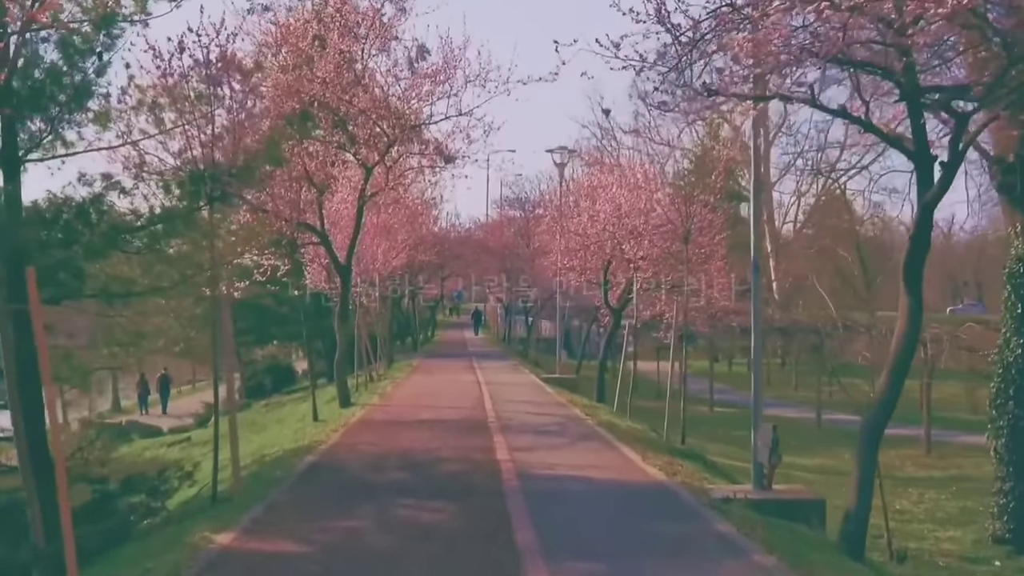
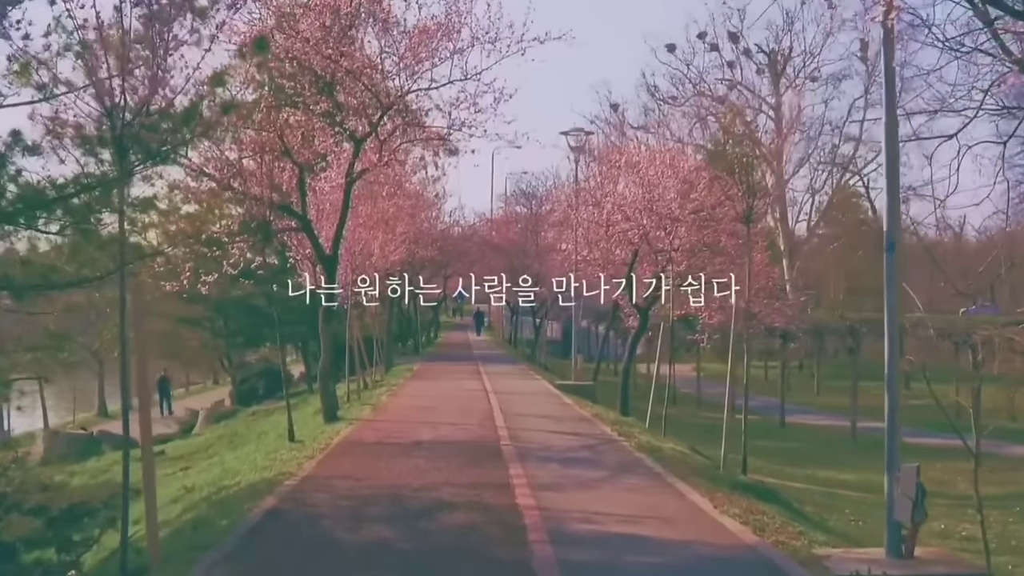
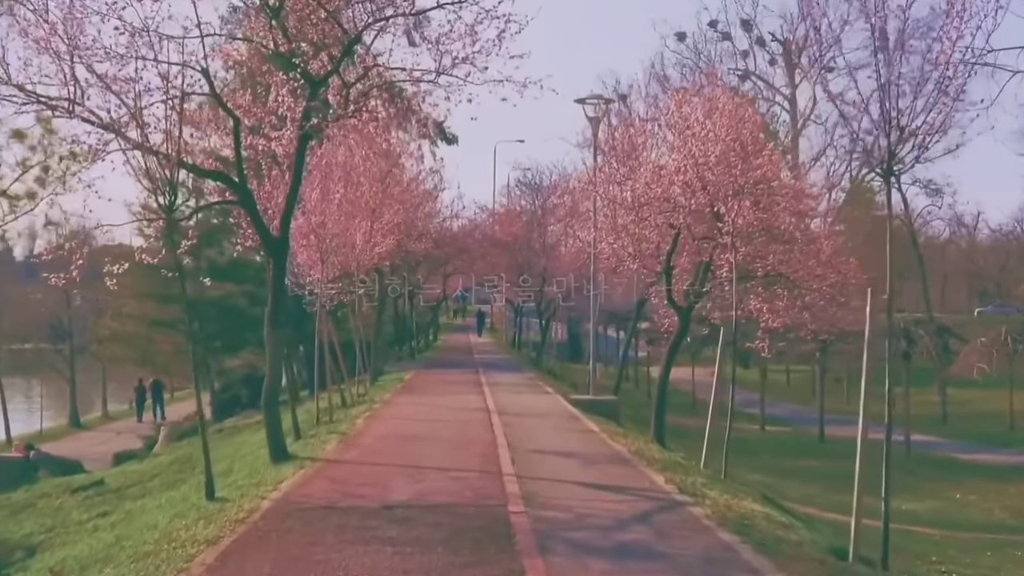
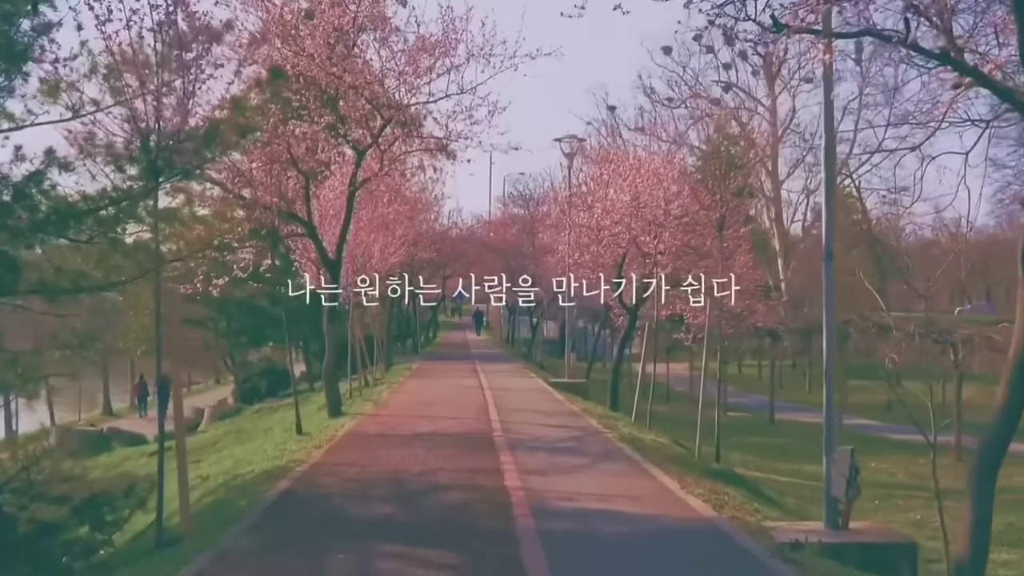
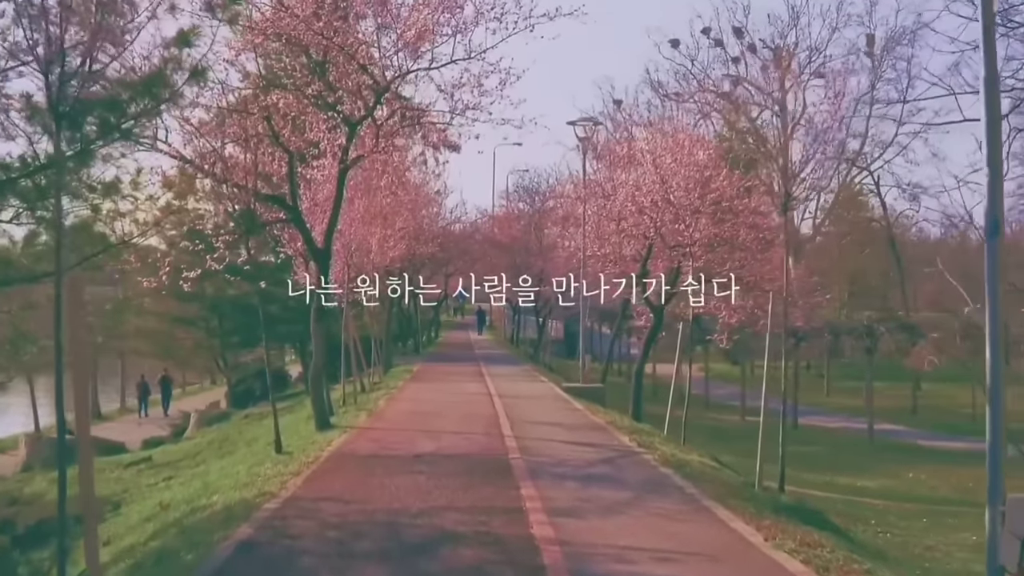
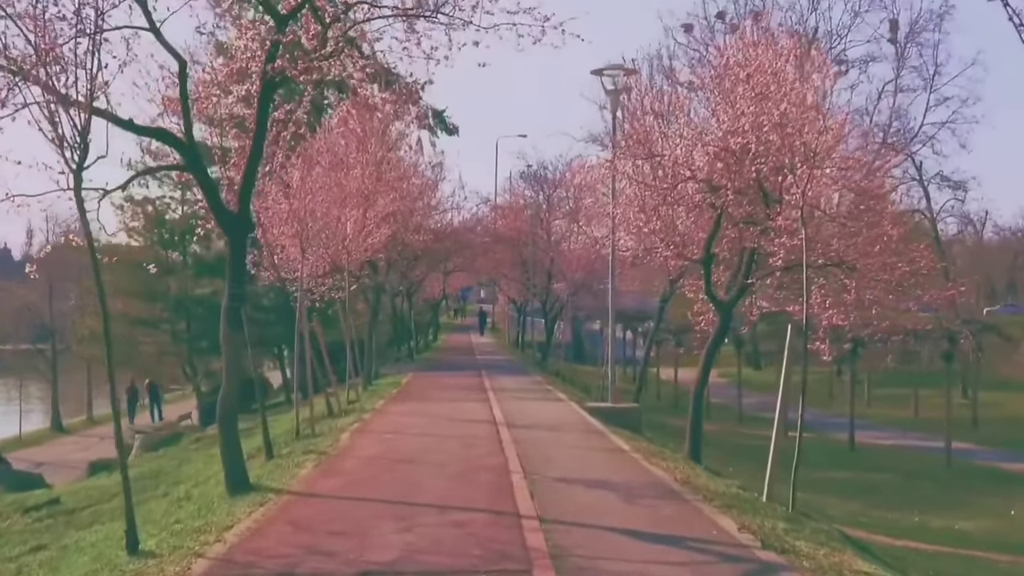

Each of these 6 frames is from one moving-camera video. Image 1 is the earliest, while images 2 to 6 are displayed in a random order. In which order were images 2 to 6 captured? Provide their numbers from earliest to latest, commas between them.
4, 2, 5, 3, 6
